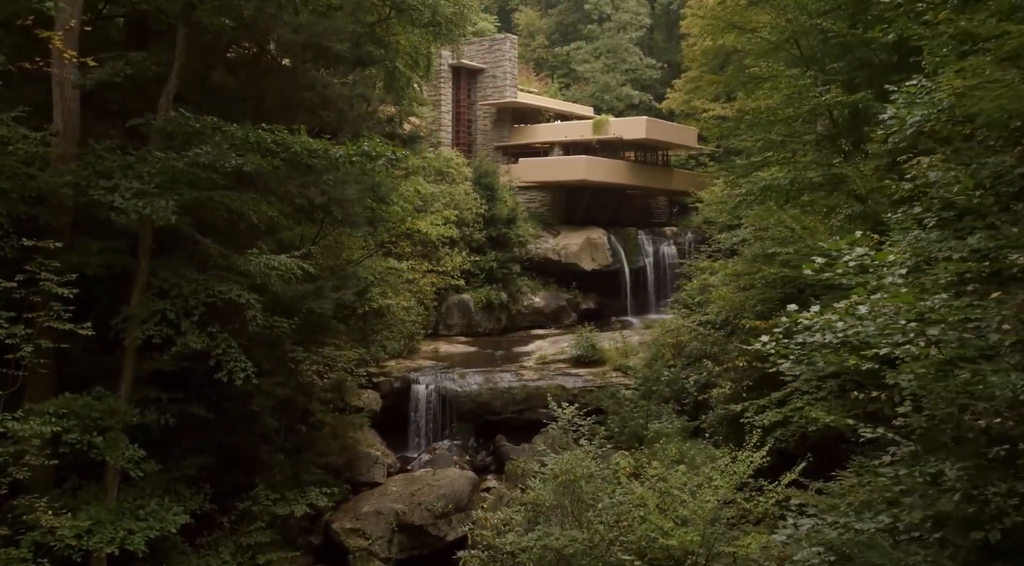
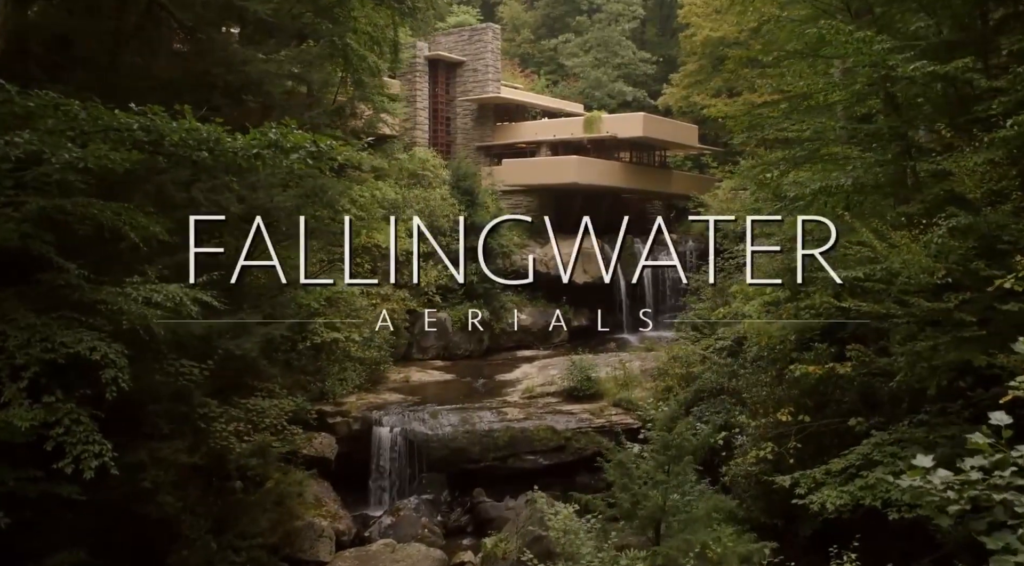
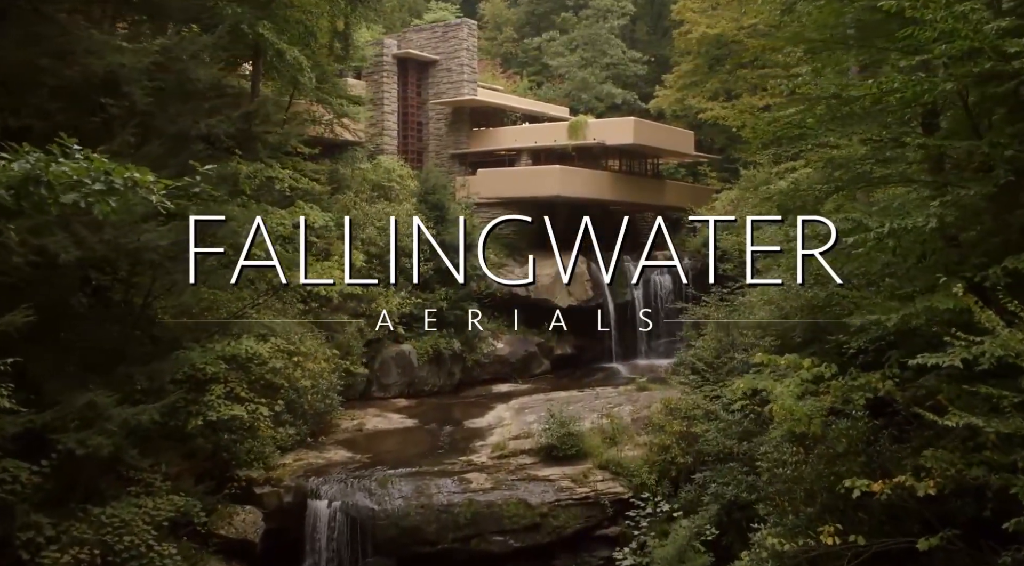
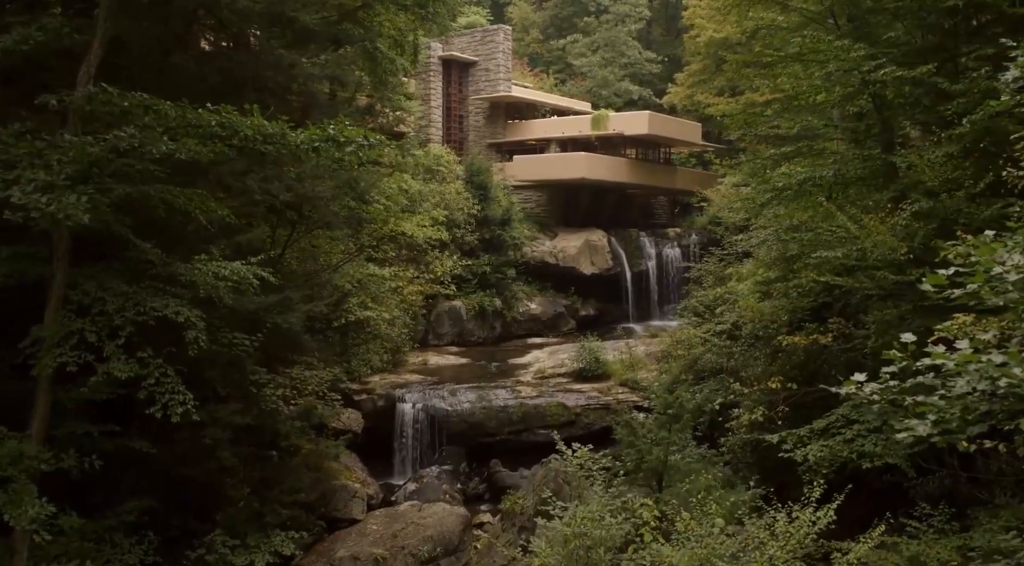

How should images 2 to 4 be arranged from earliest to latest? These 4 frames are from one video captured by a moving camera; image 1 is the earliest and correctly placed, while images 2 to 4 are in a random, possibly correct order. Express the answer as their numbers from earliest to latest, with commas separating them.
4, 2, 3
